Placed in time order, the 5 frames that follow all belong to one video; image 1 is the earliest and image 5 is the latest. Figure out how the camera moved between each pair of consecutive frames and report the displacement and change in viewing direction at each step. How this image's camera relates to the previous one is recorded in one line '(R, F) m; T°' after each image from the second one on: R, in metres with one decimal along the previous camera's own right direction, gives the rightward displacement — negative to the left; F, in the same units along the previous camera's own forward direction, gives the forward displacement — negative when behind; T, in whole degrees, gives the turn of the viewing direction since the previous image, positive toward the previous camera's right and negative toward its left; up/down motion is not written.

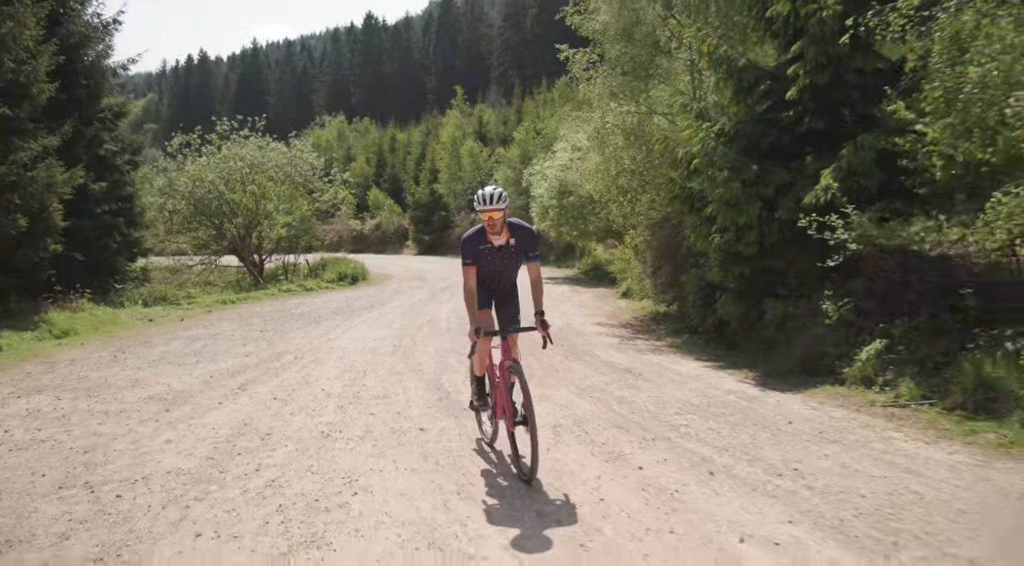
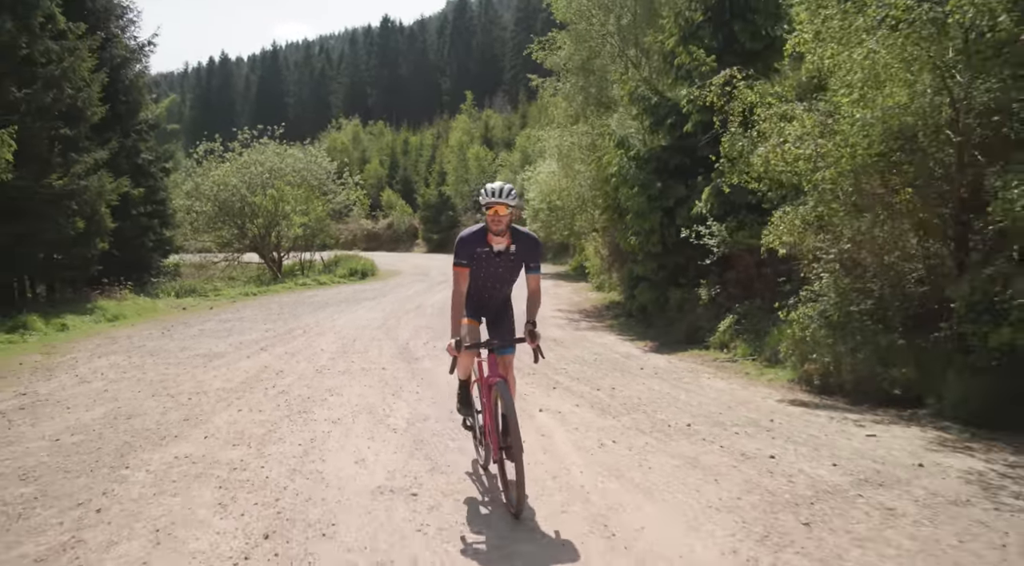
(+1.1, -3.1) m; -1°
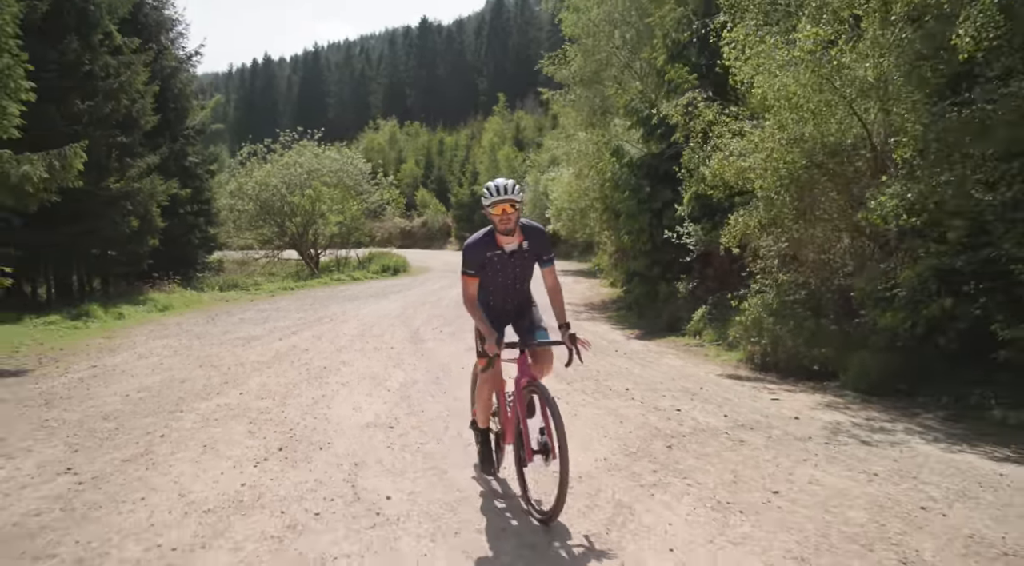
(+0.7, -1.5) m; -3°
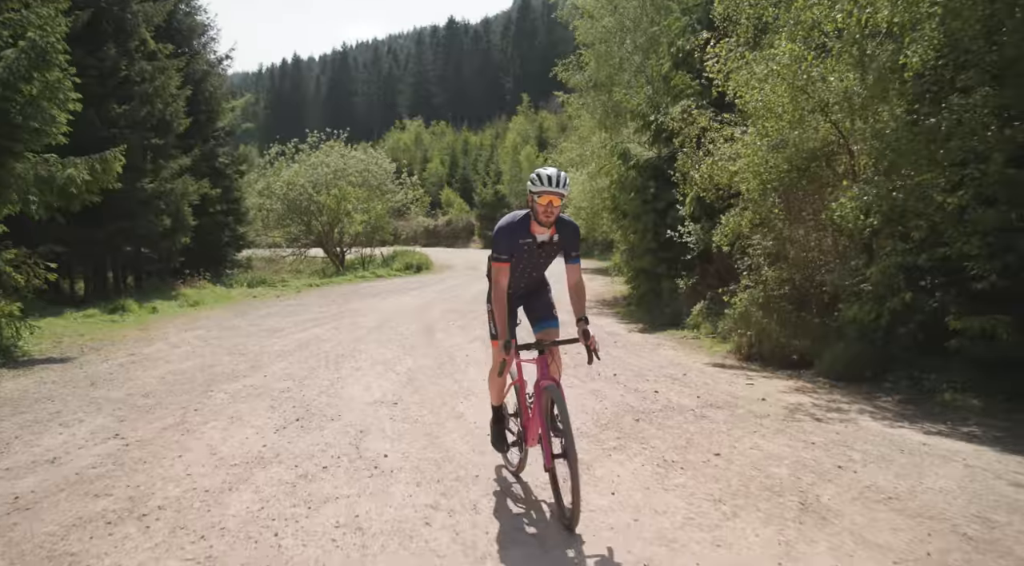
(+0.3, -0.8) m; -2°
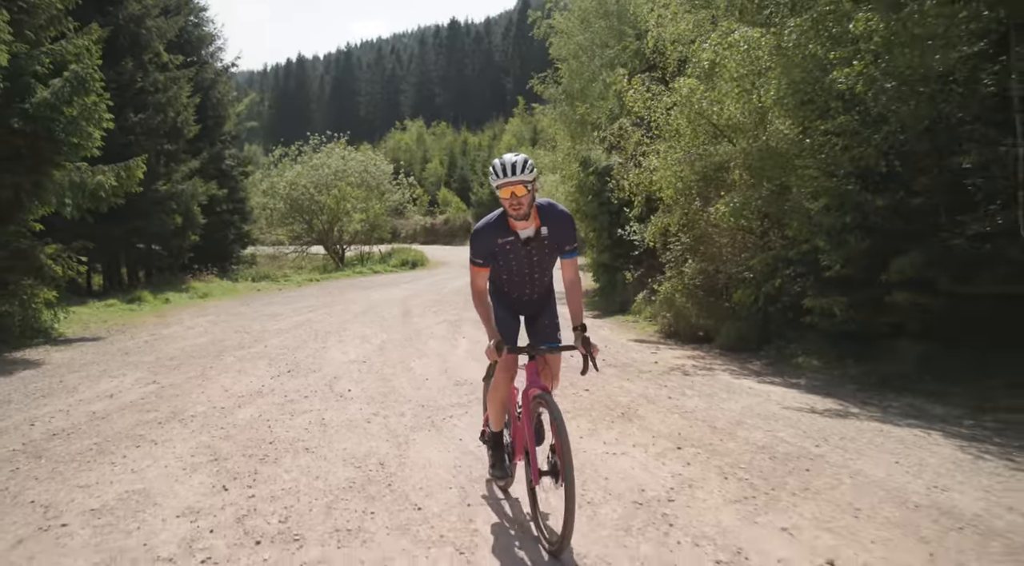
(+0.8, -2.0) m; 0°
